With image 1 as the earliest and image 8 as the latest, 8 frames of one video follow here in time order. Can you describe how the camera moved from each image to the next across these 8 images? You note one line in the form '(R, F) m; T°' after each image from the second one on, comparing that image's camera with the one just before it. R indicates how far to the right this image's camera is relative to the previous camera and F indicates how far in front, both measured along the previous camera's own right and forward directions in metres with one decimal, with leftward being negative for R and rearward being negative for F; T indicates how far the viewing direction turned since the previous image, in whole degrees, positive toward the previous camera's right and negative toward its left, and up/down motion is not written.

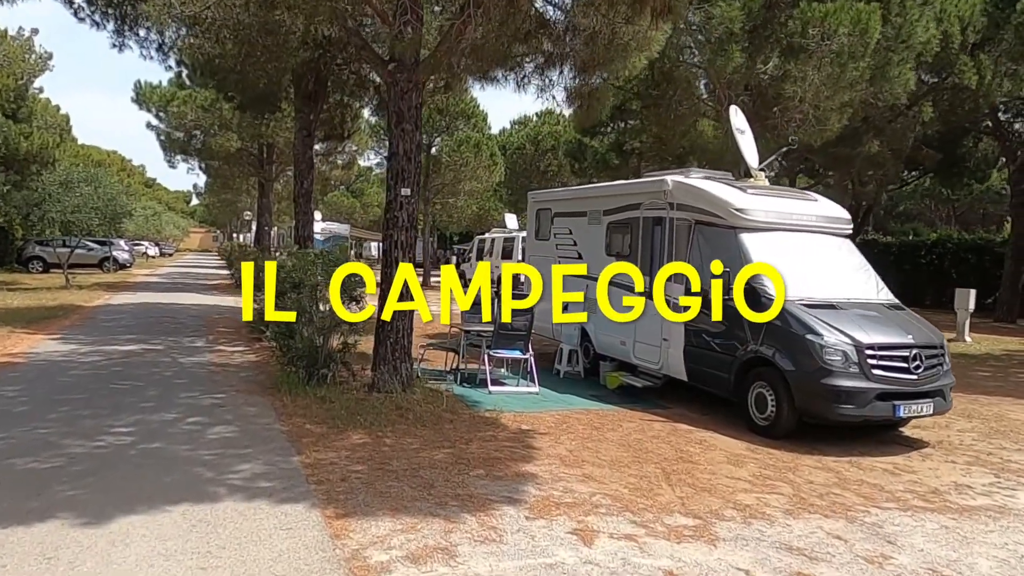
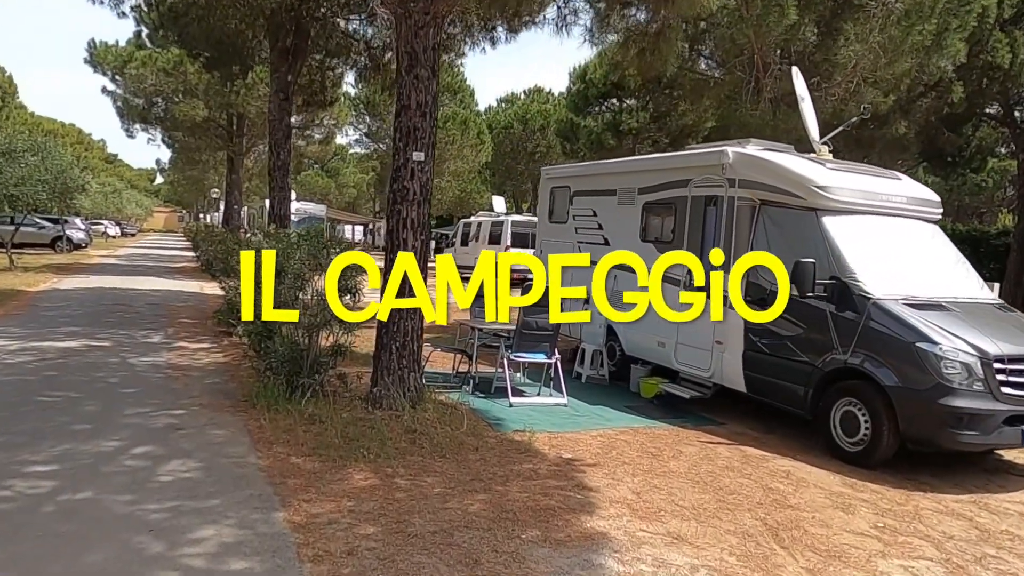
(-0.6, +1.6) m; +2°
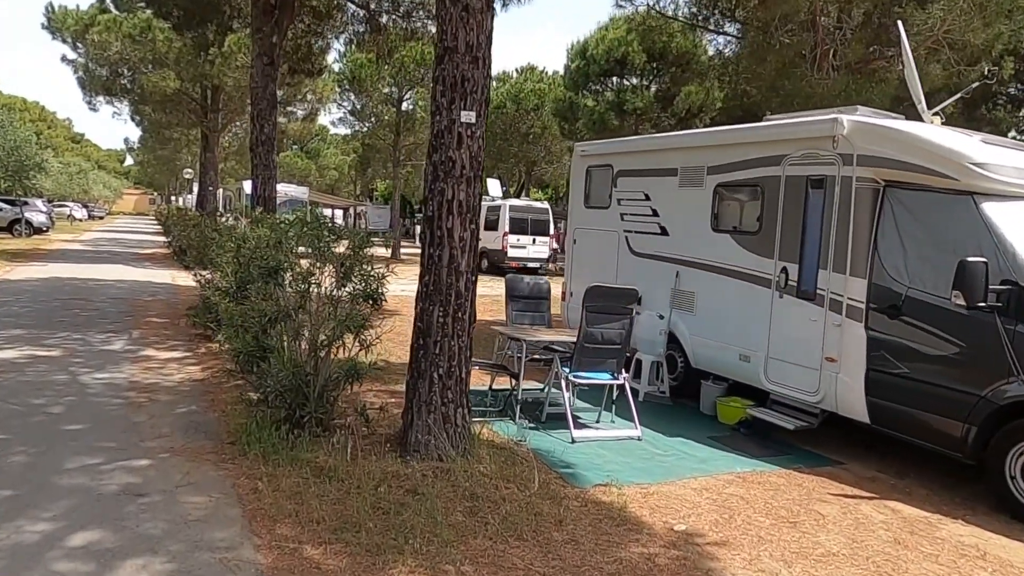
(-0.7, +1.6) m; +2°
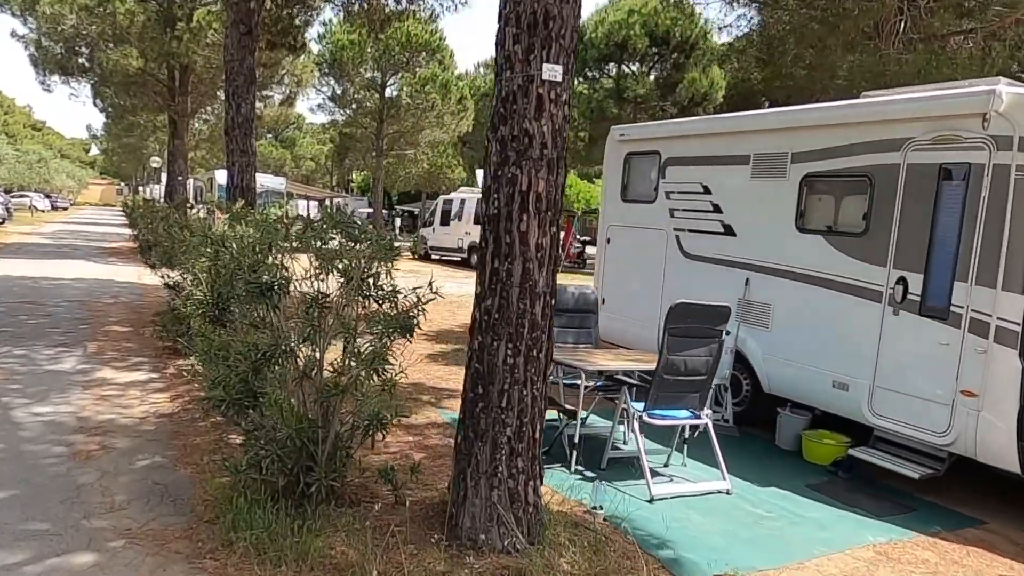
(-0.6, +1.3) m; +2°
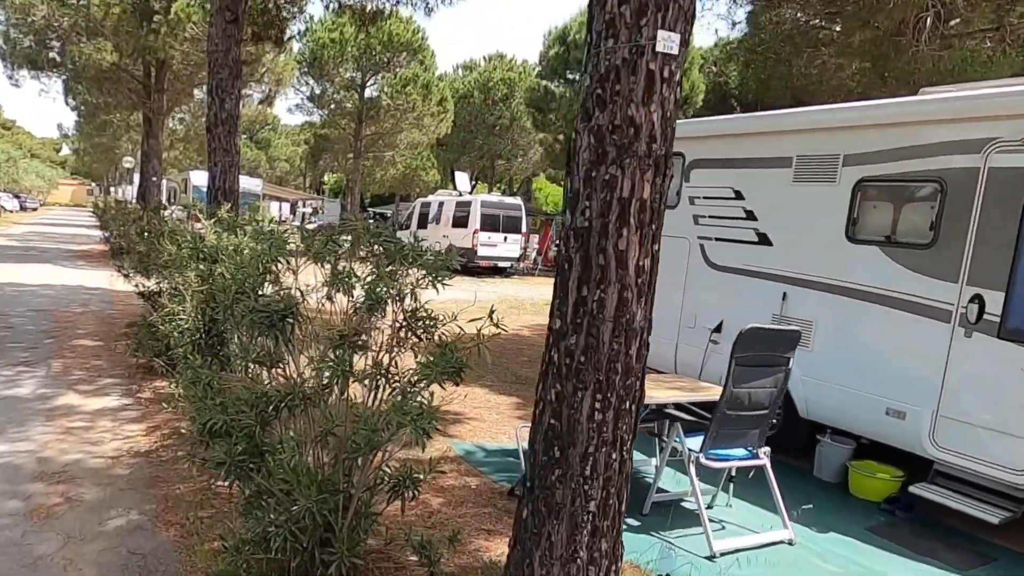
(-0.4, +0.6) m; +2°
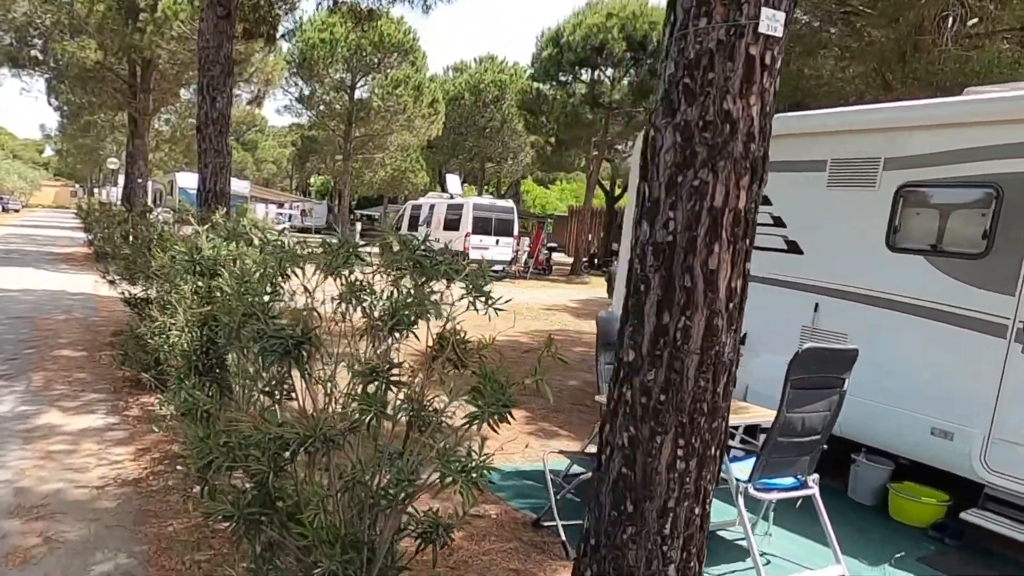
(-0.2, +0.4) m; +1°
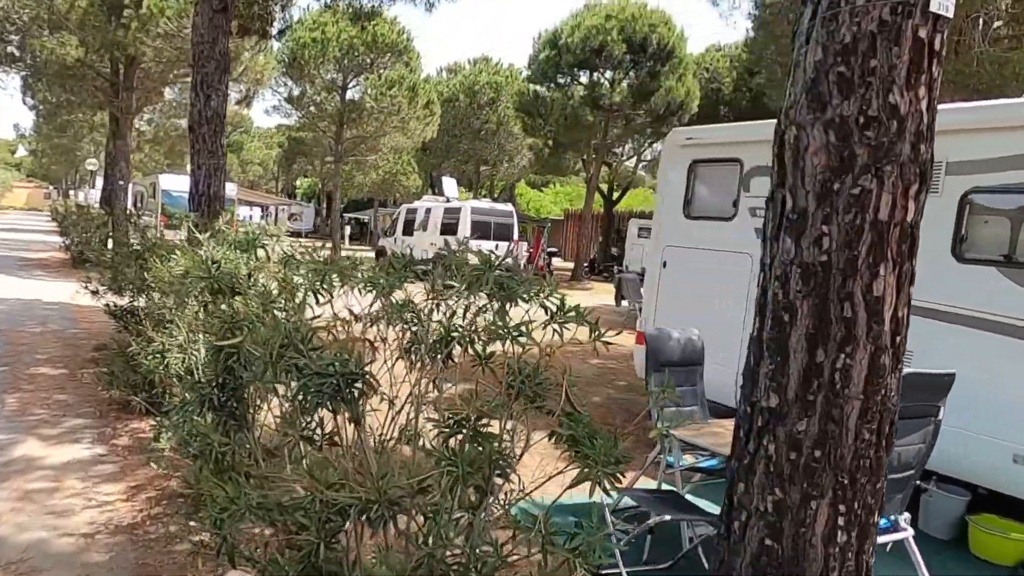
(-0.4, +0.5) m; +1°
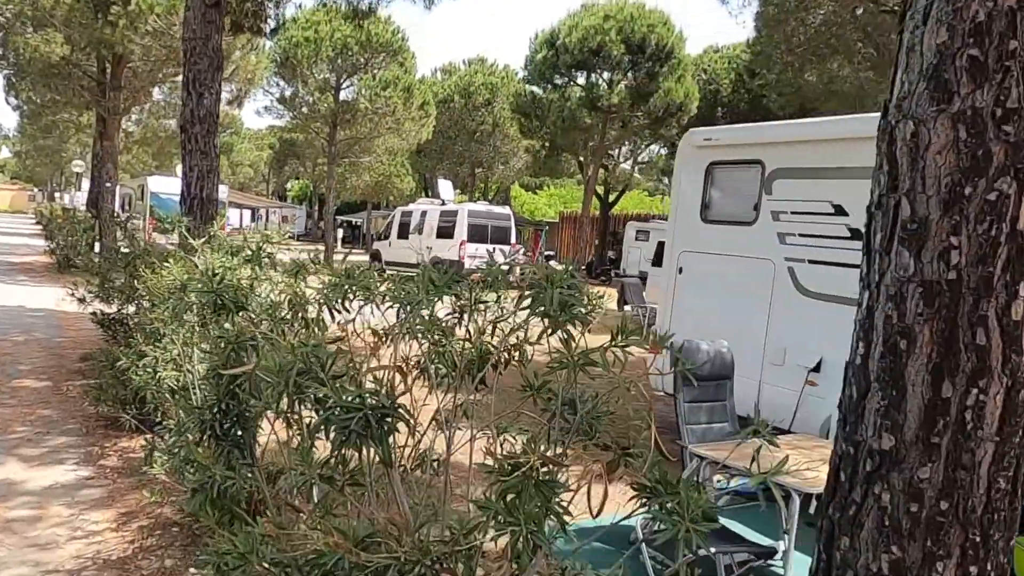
(-0.2, +0.3) m; +1°
